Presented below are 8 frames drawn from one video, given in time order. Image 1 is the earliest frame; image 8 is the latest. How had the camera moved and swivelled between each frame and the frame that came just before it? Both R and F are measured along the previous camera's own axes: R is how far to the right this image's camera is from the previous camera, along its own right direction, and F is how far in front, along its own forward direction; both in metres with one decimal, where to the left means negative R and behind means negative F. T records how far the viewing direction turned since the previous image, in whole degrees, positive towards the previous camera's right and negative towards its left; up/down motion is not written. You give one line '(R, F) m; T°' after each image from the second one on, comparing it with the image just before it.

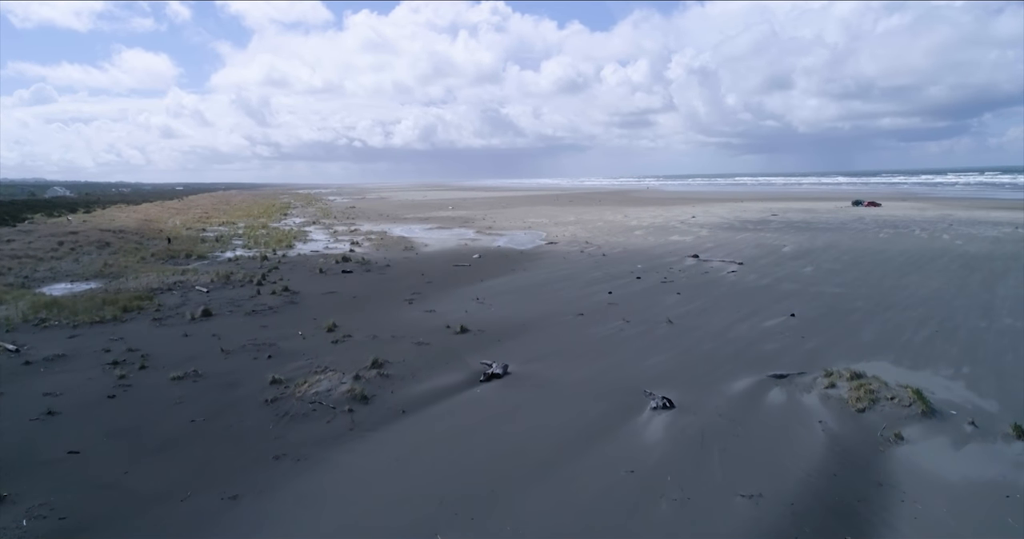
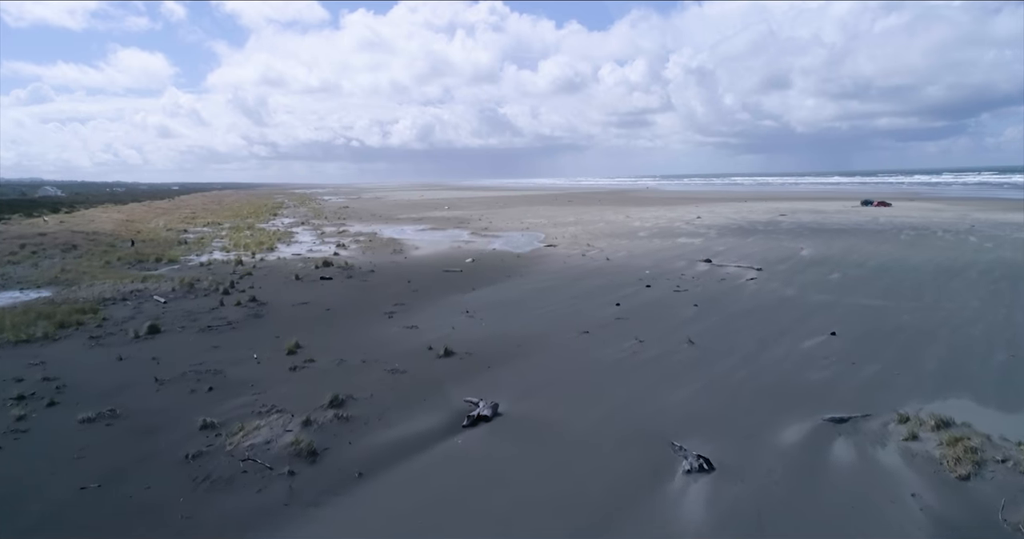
(+0.1, +1.5) m; 0°
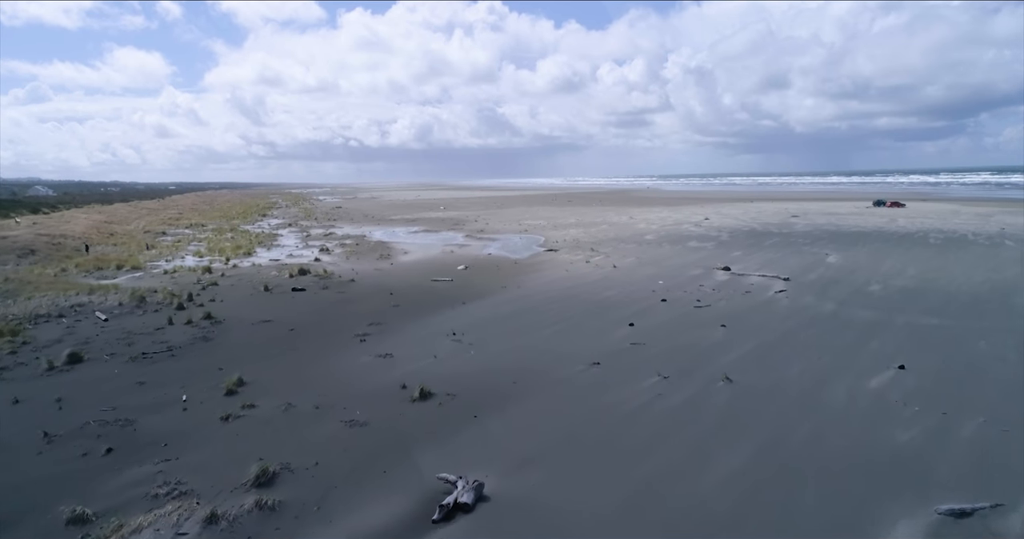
(+0.1, +1.7) m; 0°
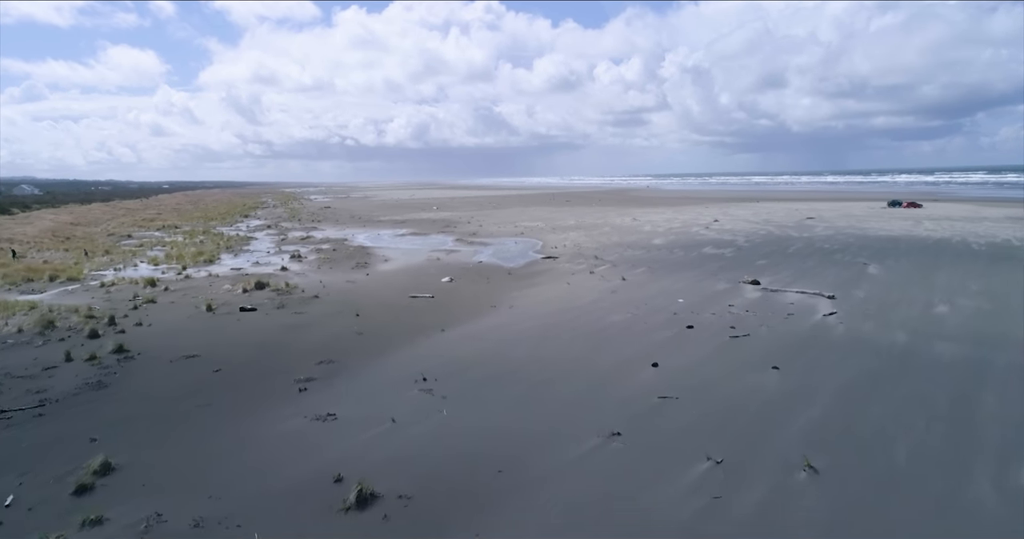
(+0.1, +2.2) m; 0°
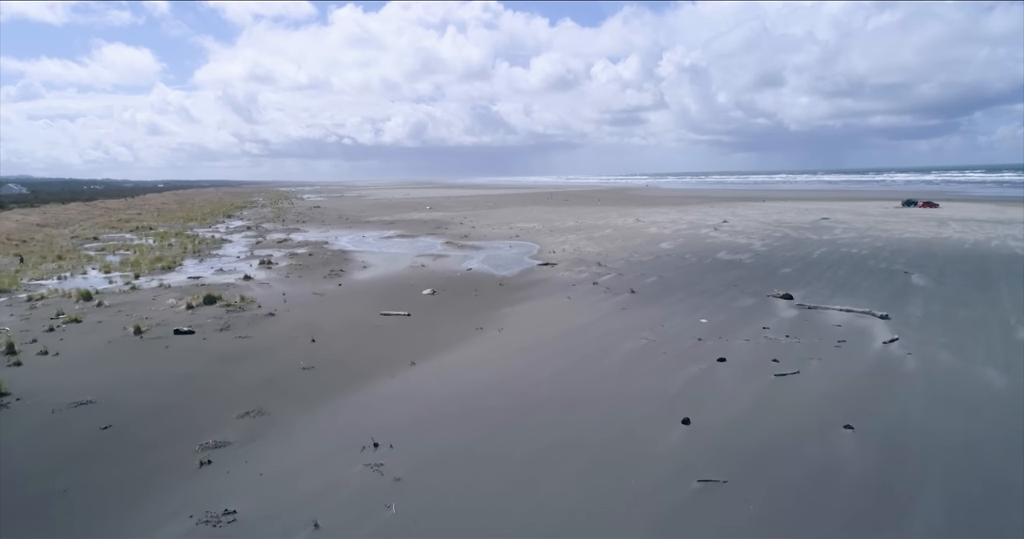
(+0.1, +1.9) m; 0°
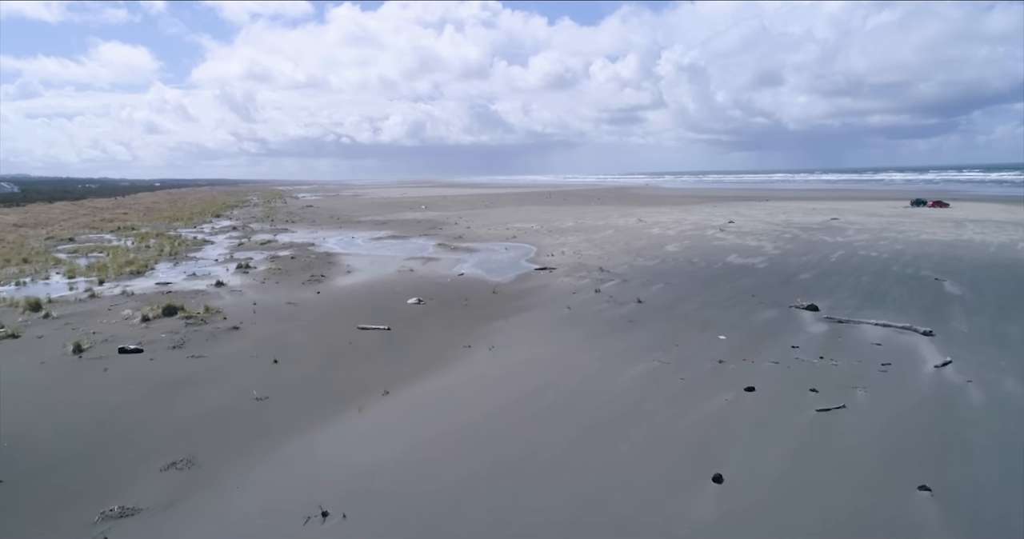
(+0.1, +1.2) m; 0°
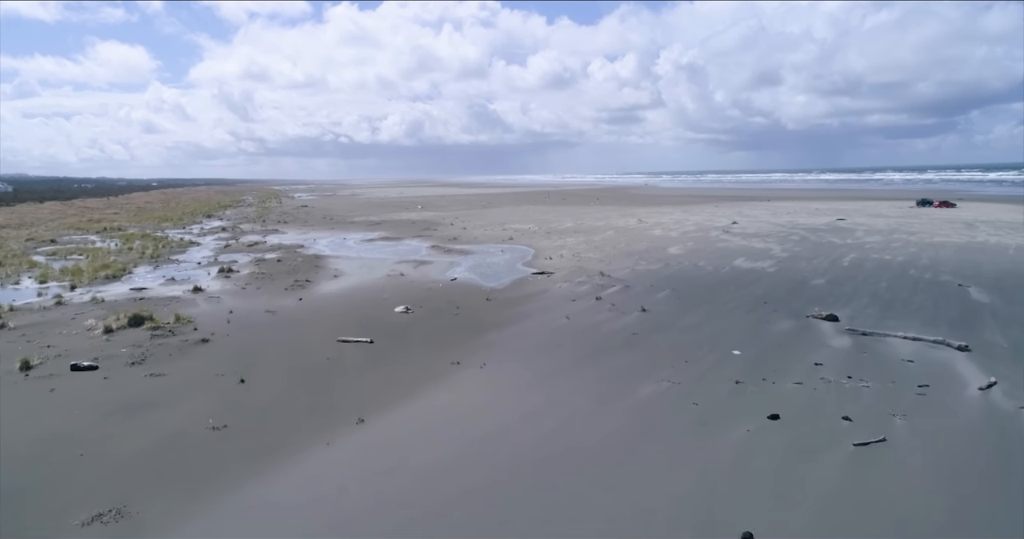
(+0.1, +0.8) m; 0°
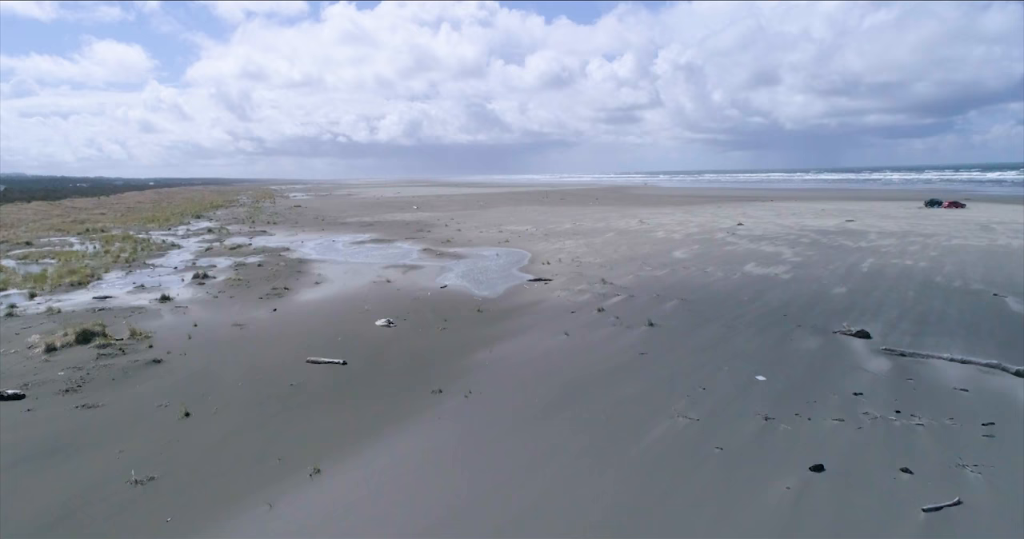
(+0.1, +1.0) m; 0°
